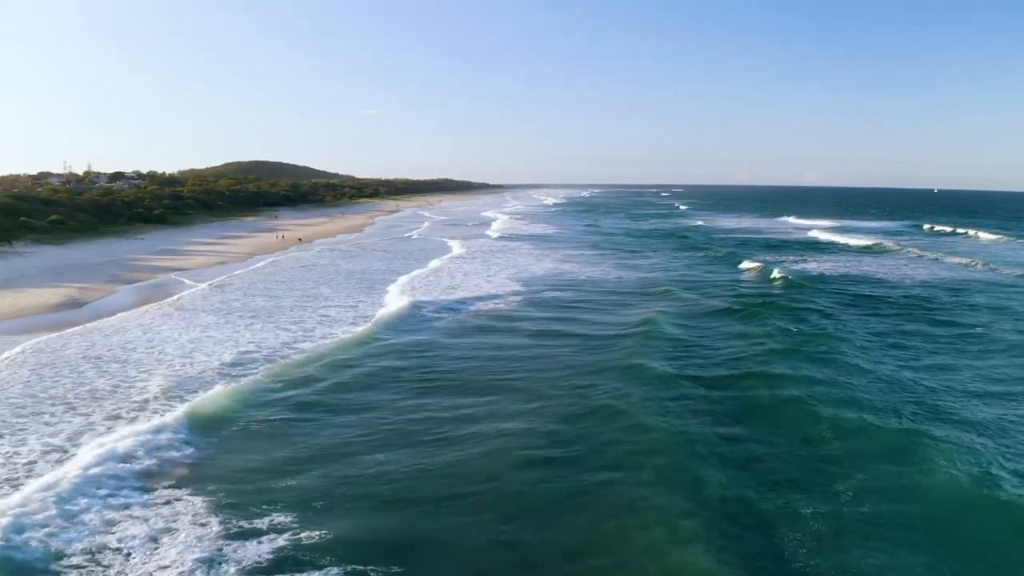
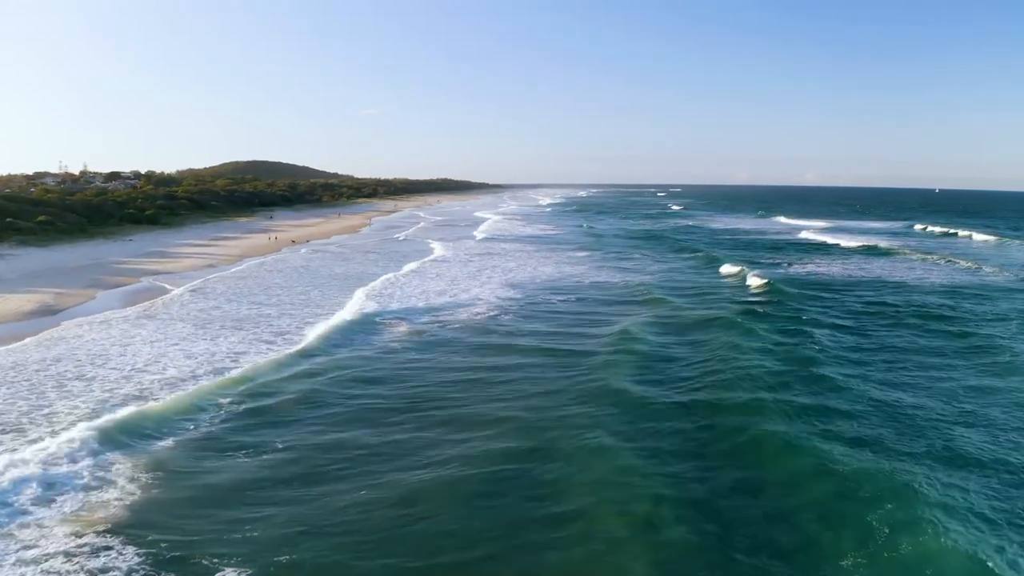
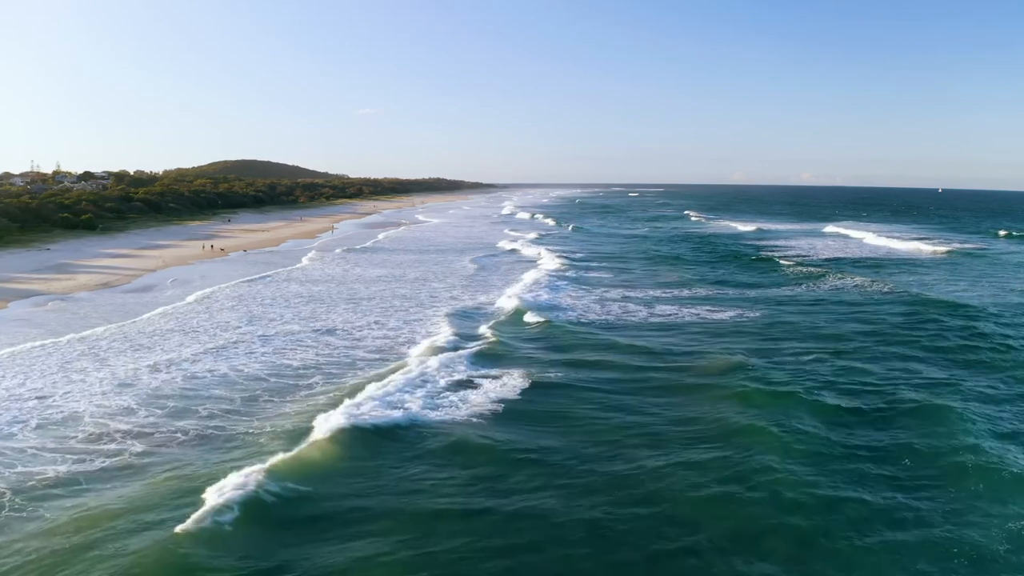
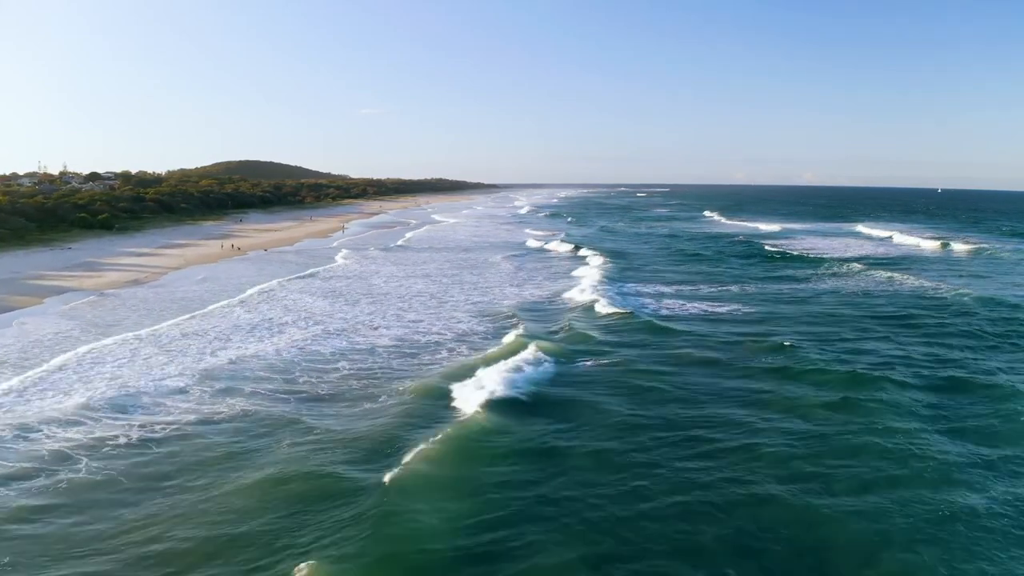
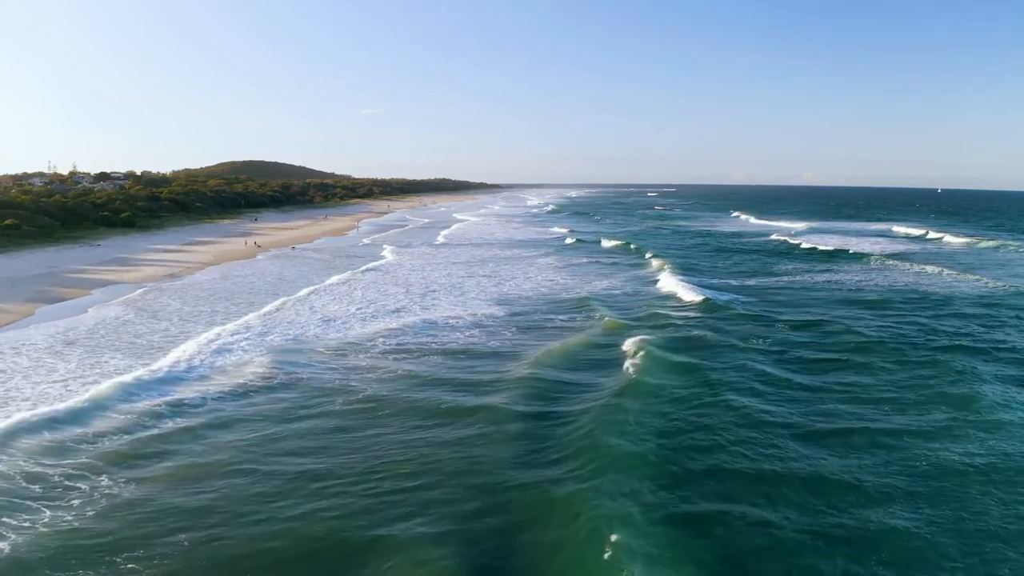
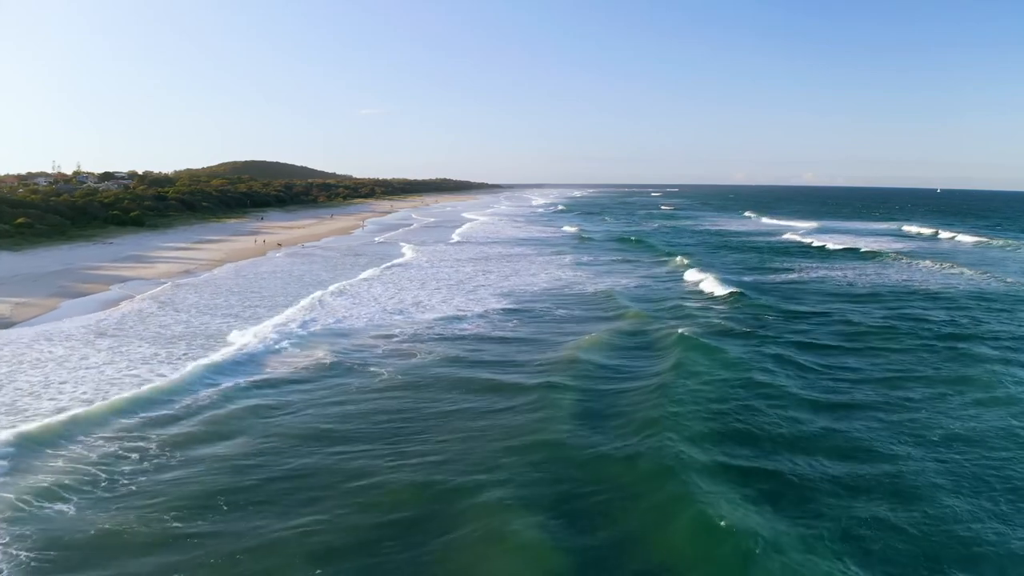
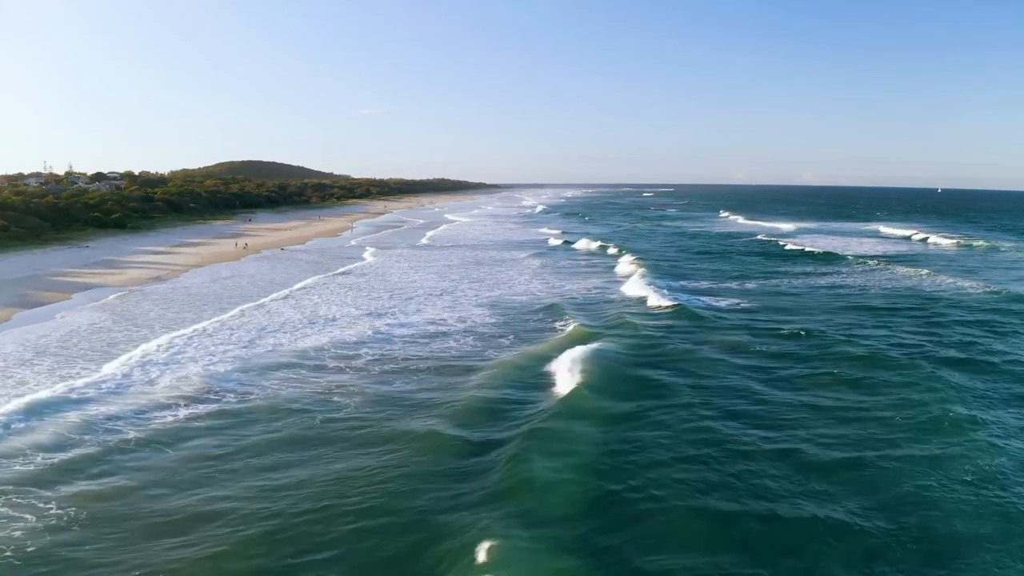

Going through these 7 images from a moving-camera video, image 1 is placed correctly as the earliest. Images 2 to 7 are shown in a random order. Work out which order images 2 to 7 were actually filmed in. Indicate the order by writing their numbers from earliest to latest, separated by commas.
2, 6, 5, 7, 4, 3
